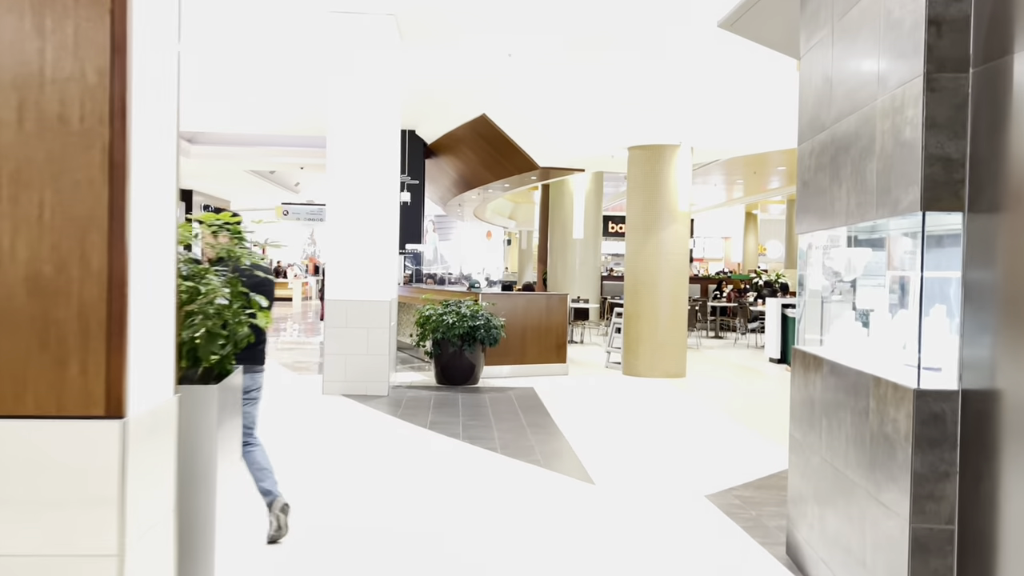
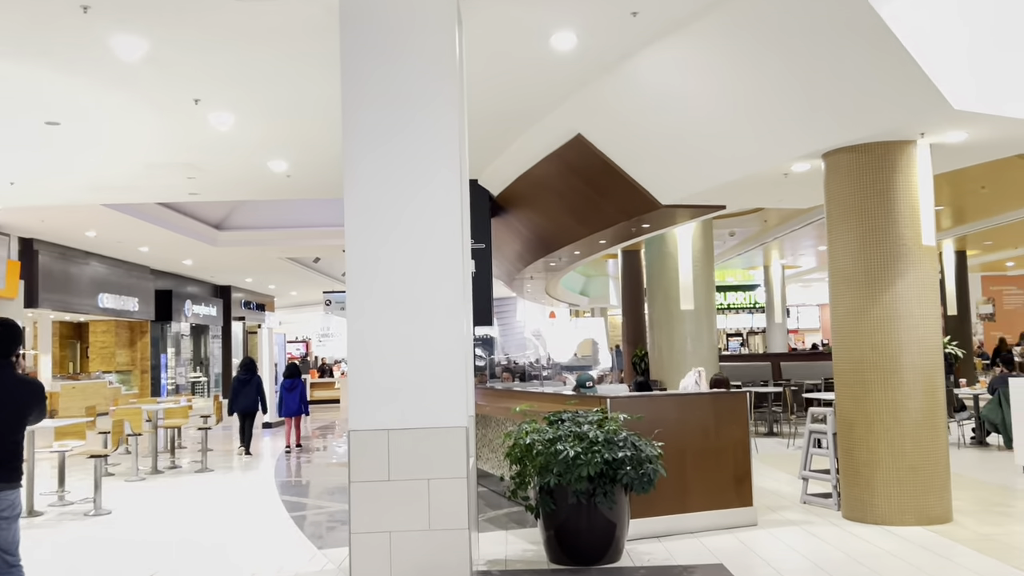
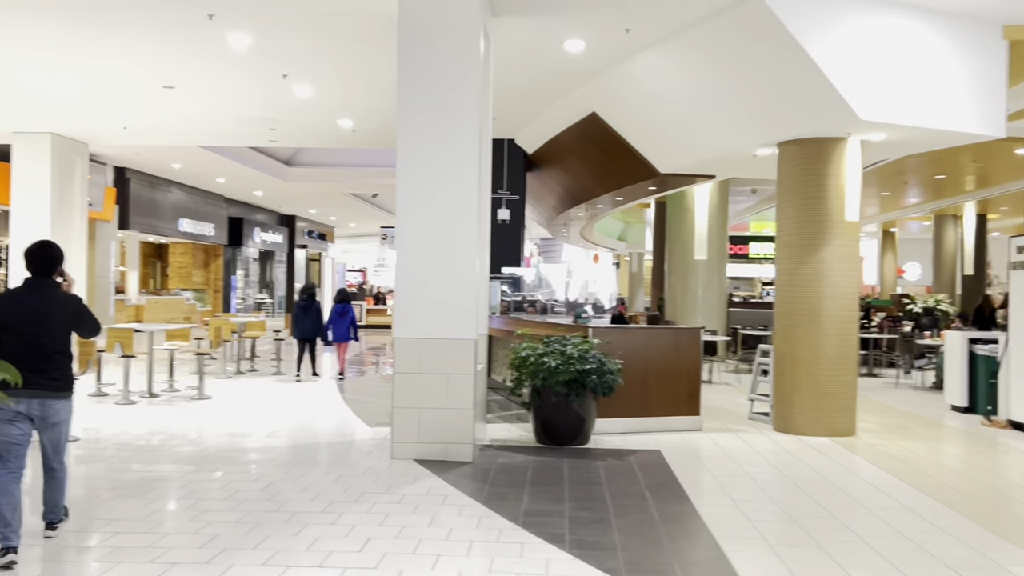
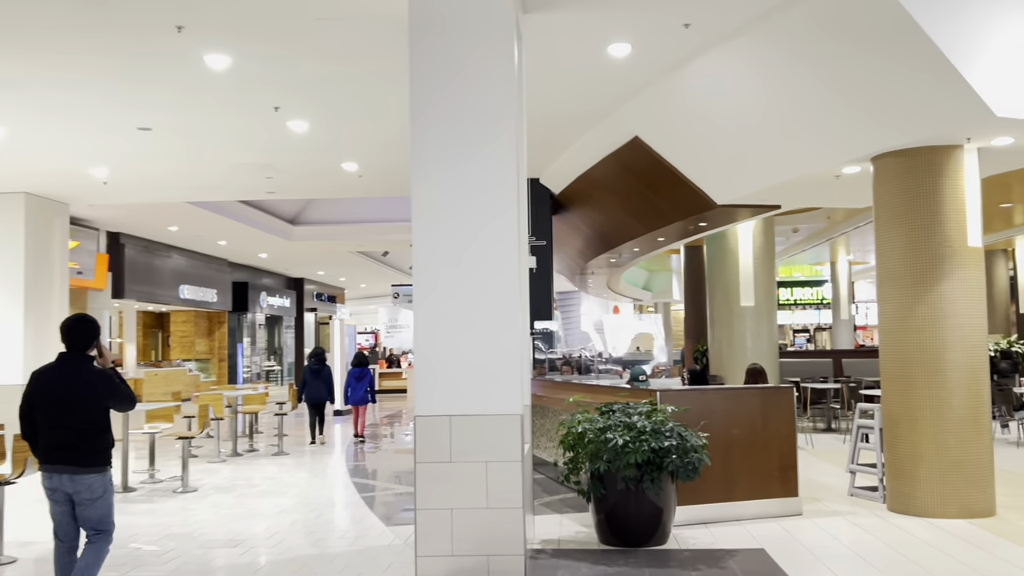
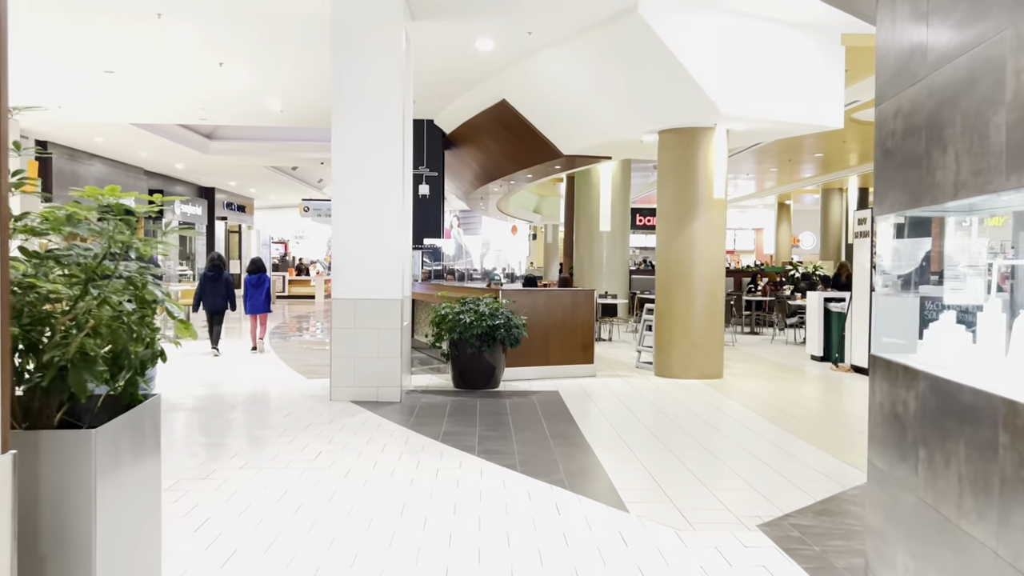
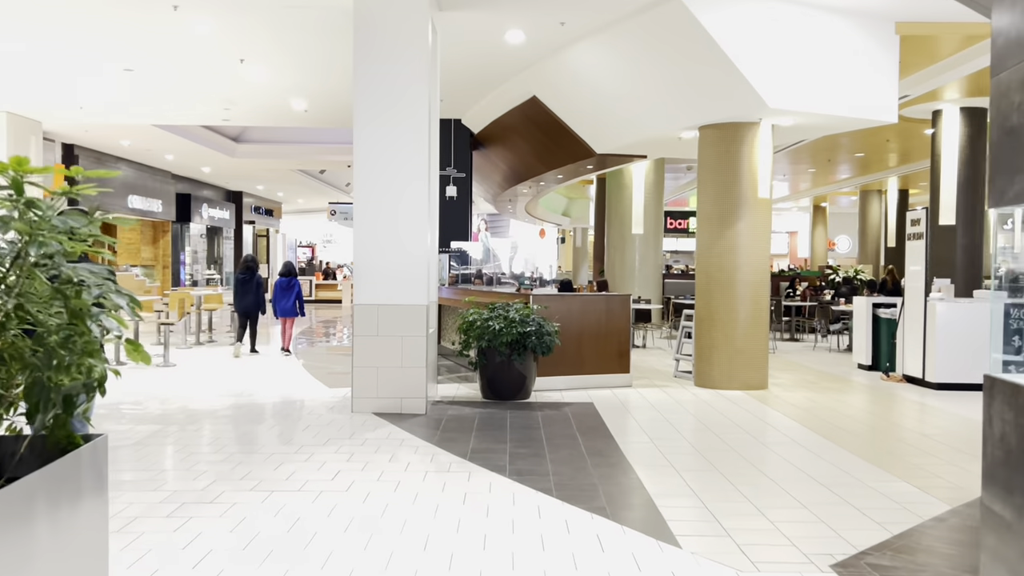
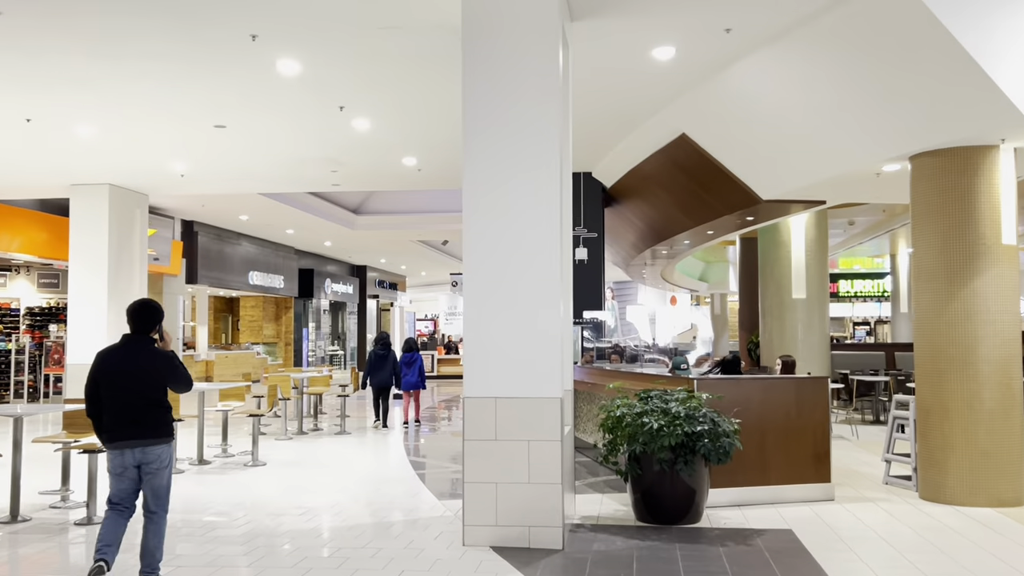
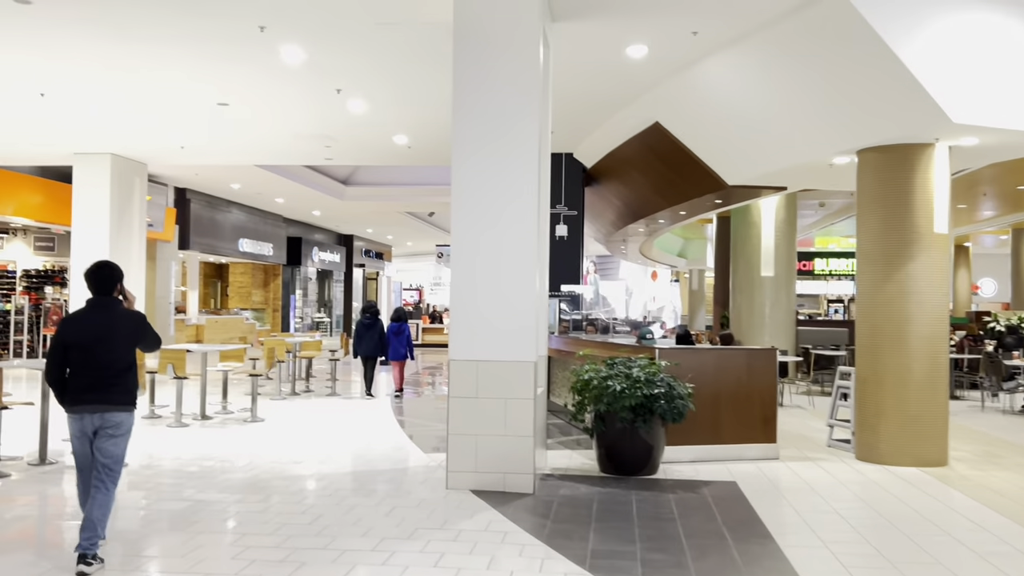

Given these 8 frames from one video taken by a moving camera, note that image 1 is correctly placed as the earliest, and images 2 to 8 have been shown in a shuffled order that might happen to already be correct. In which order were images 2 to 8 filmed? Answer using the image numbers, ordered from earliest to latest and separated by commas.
5, 6, 3, 8, 7, 4, 2
